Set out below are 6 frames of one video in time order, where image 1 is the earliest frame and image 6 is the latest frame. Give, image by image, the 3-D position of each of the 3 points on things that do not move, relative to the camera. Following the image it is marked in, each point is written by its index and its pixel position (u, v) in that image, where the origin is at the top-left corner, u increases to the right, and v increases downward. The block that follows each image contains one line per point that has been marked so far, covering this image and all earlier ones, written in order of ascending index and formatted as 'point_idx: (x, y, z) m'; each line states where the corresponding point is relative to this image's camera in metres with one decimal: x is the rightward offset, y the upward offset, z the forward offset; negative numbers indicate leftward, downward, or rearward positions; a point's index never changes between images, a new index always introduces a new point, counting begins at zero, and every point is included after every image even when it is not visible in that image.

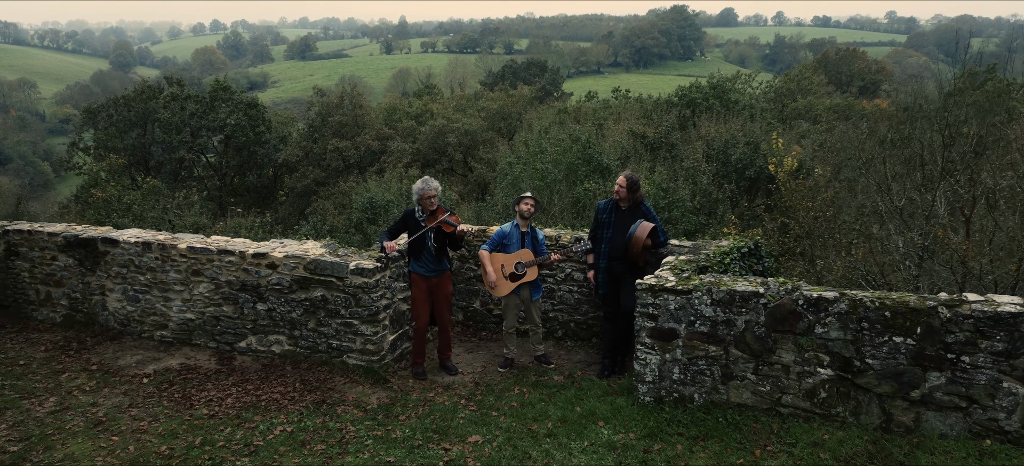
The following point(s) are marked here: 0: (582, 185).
0: (+0.7, +0.5, +8.2) m
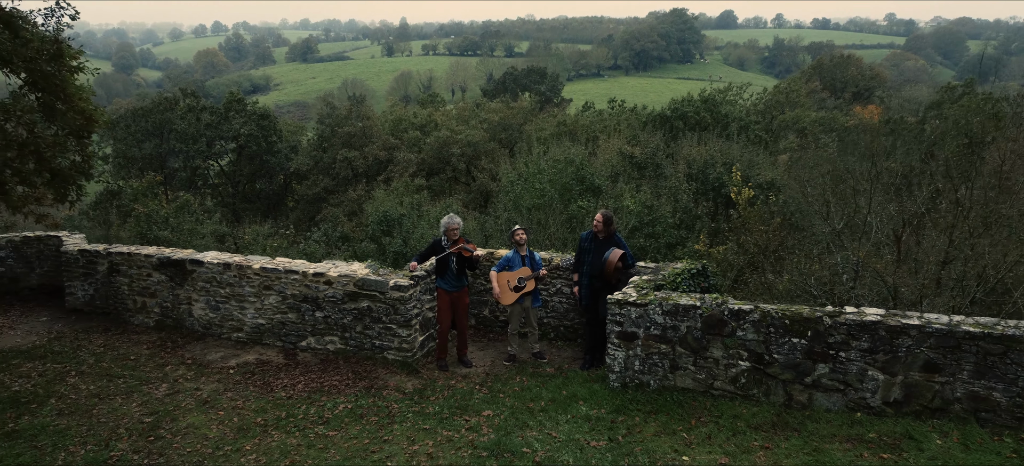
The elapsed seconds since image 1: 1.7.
0: (+0.7, +0.3, +9.3) m
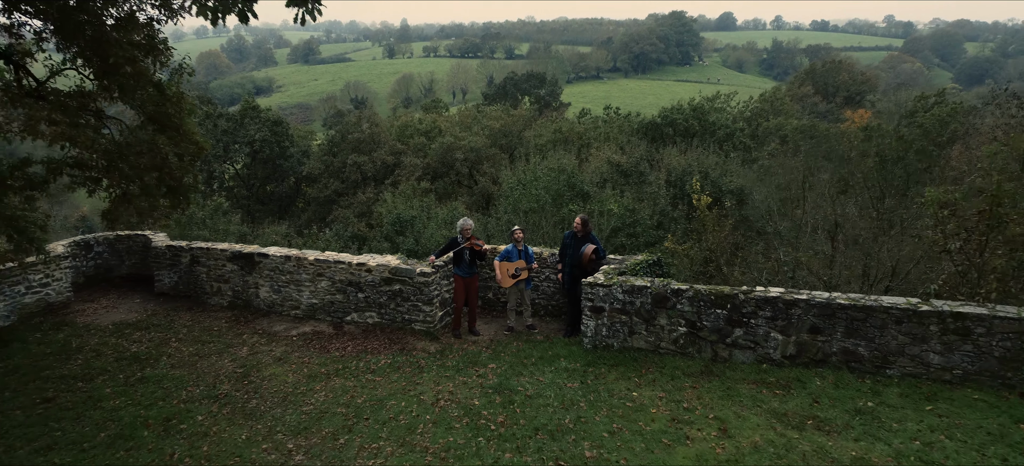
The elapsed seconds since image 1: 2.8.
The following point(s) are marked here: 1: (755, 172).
0: (+0.7, +0.3, +10.8) m
1: (+4.2, +1.1, +14.5) m
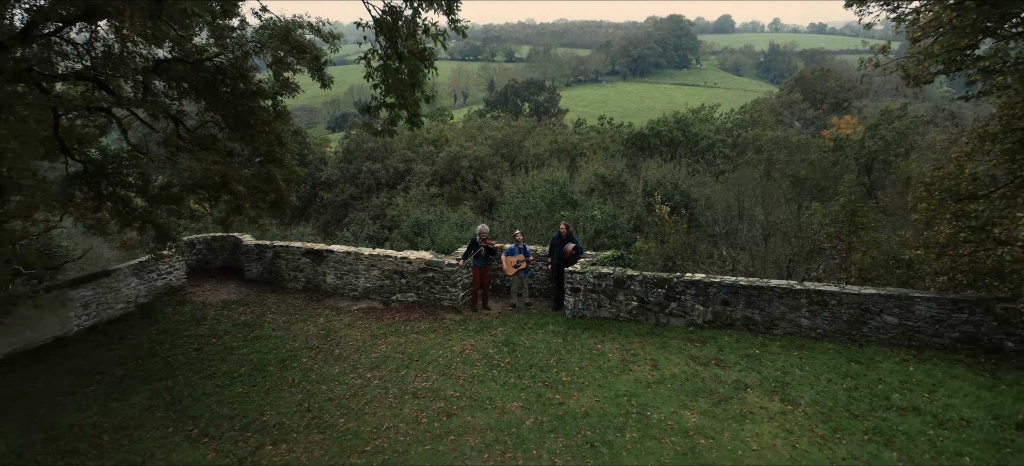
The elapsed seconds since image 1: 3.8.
0: (+0.7, +0.3, +13.1) m
1: (+4.2, +1.0, +16.9) m
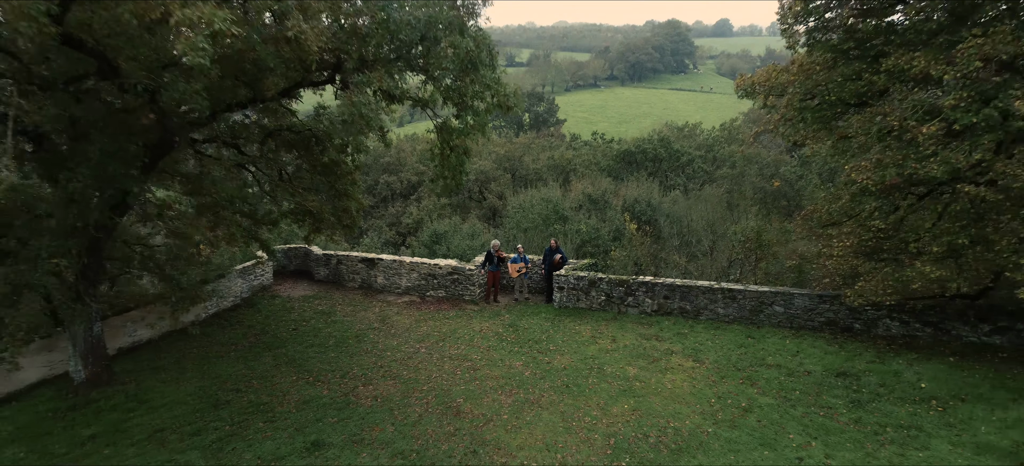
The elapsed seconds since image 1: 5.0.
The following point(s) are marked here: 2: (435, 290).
0: (+0.7, +0.1, +16.3) m
1: (+4.3, +0.8, +20.0) m
2: (-1.1, -0.8, +12.0) m
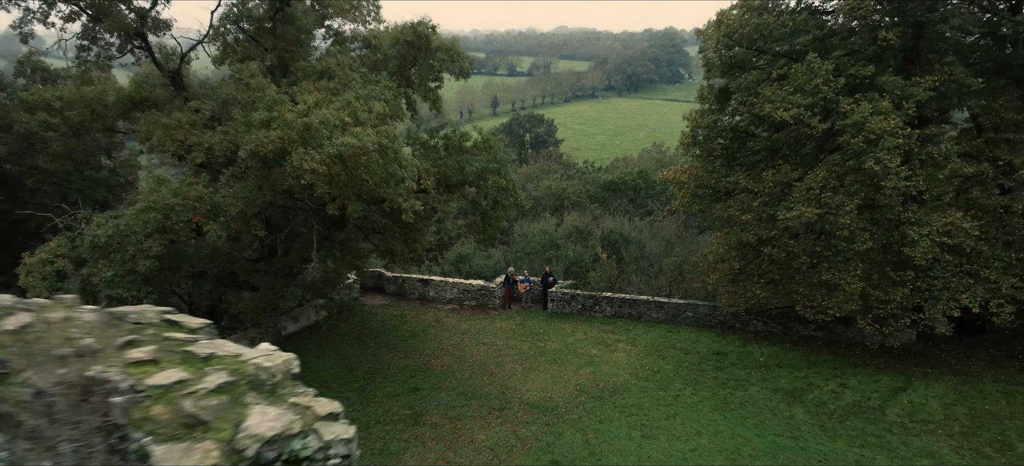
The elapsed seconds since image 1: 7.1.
0: (+0.9, -0.6, +22.3) m
1: (+4.4, +0.2, +26.0) m
2: (-0.9, -1.5, +18.0) m
